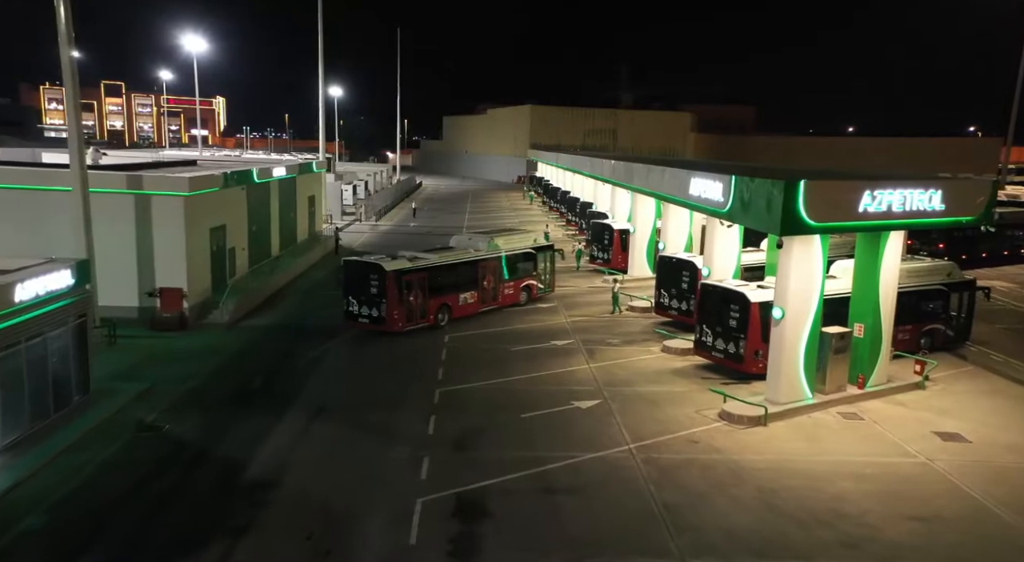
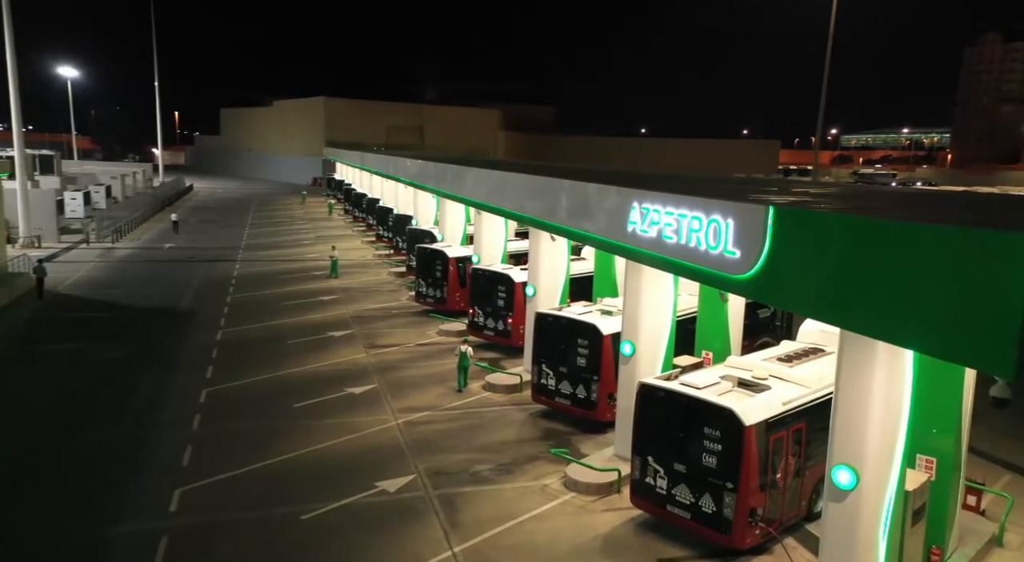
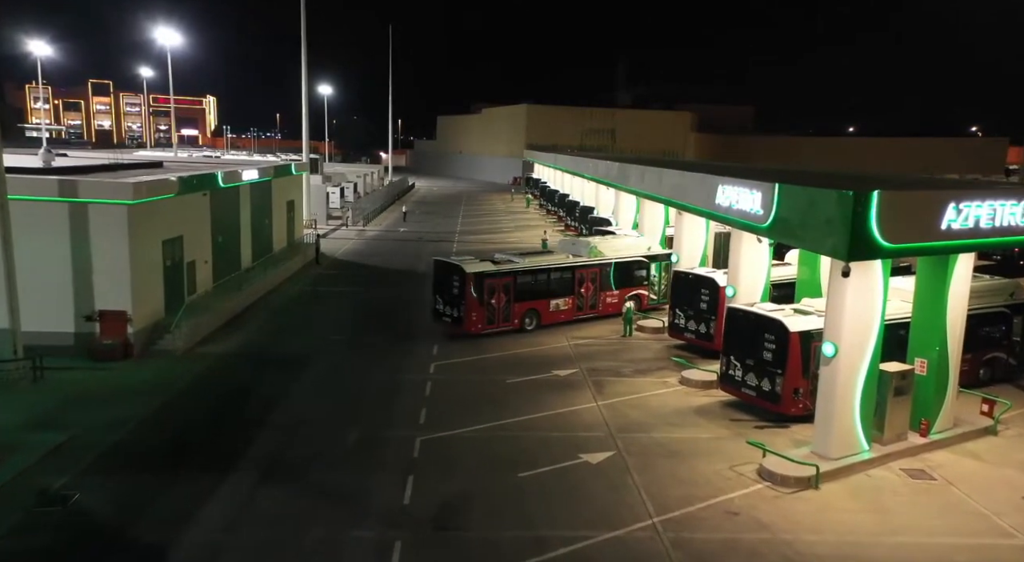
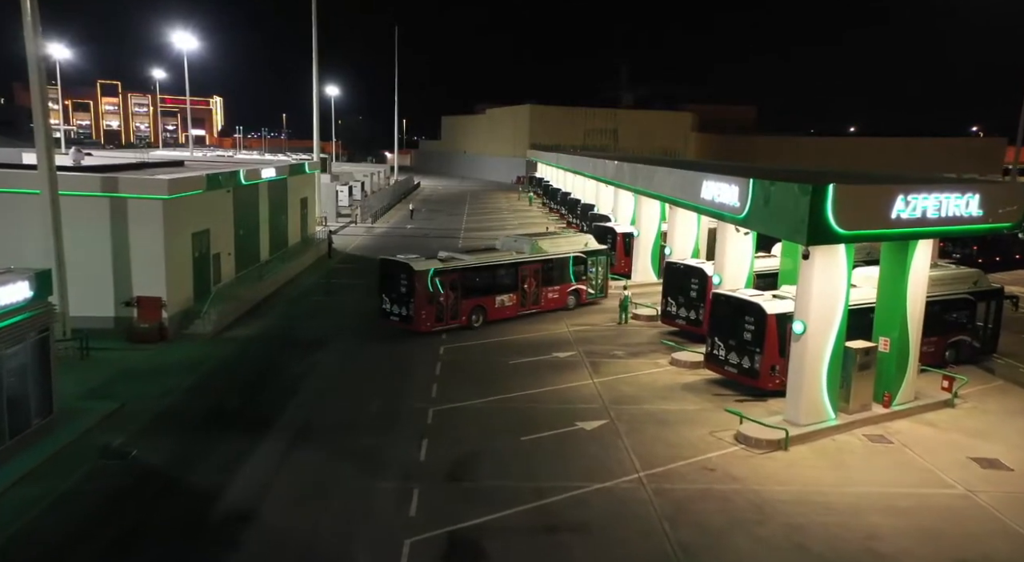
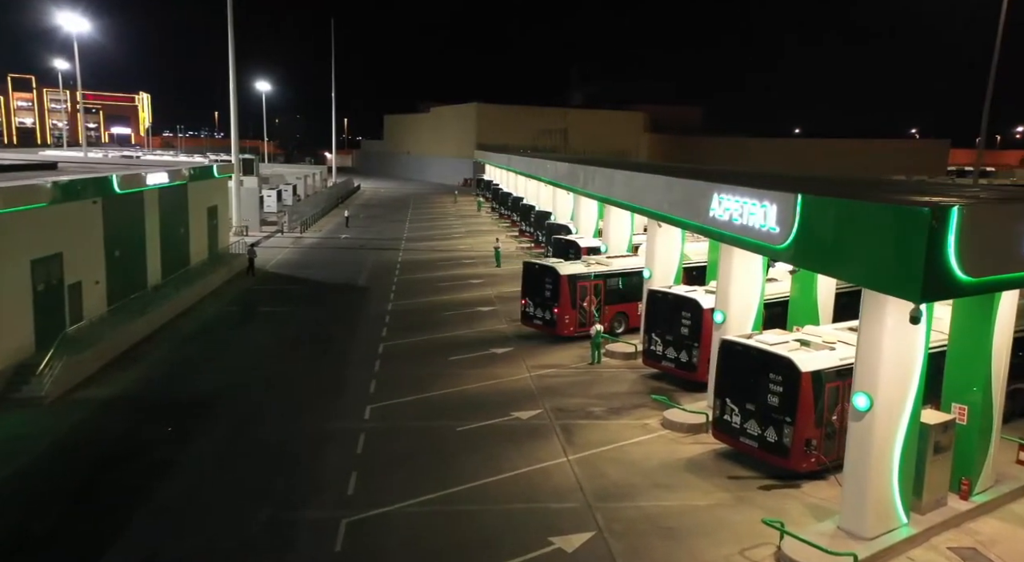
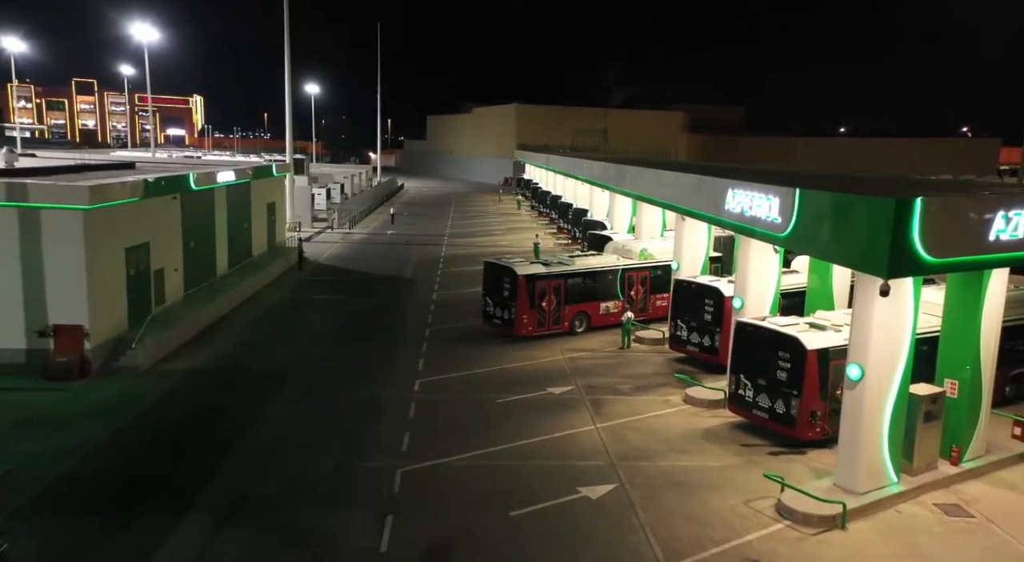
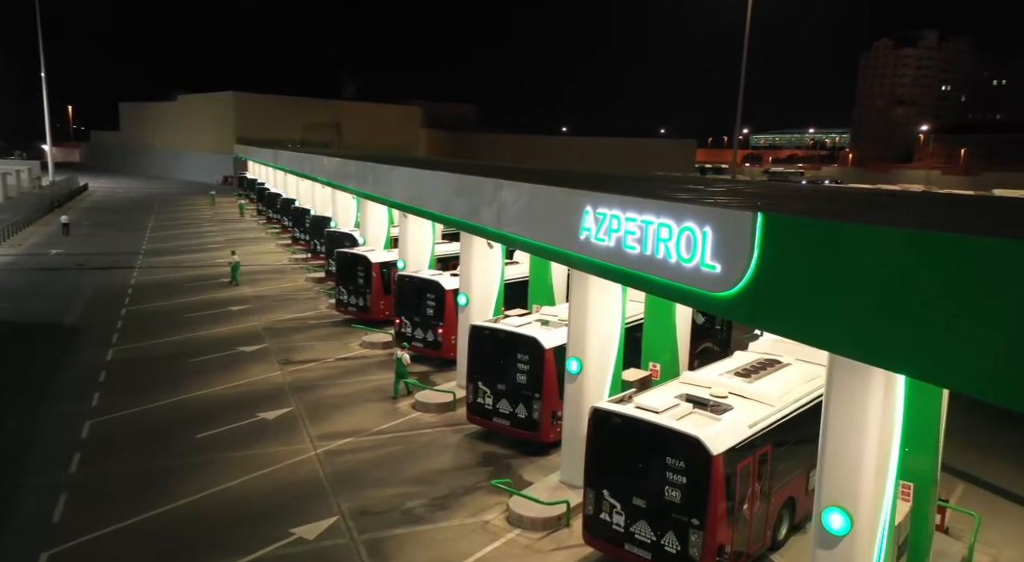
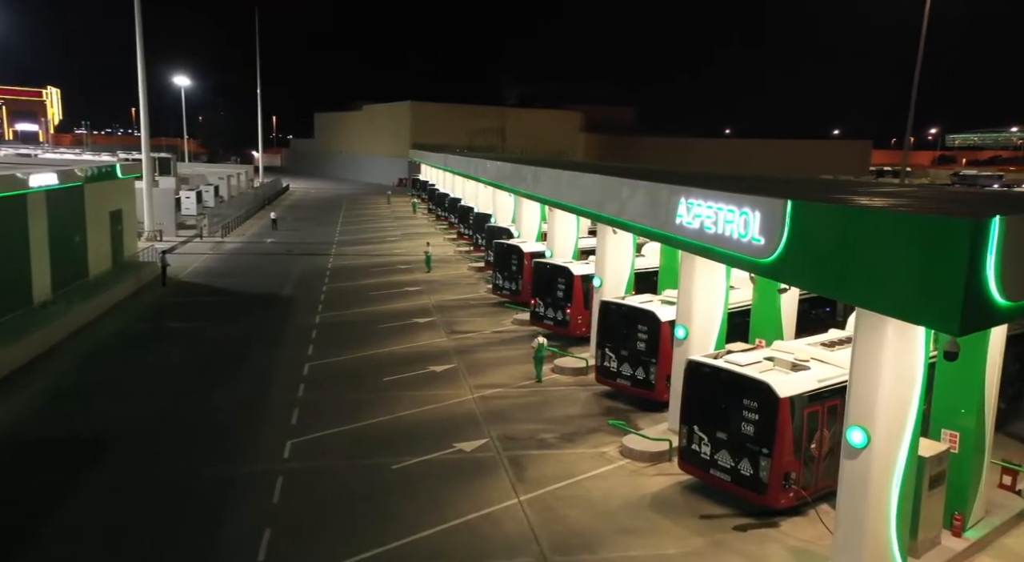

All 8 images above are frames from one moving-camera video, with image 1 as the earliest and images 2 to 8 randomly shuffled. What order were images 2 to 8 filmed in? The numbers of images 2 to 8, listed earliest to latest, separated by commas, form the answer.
4, 3, 6, 5, 8, 2, 7
